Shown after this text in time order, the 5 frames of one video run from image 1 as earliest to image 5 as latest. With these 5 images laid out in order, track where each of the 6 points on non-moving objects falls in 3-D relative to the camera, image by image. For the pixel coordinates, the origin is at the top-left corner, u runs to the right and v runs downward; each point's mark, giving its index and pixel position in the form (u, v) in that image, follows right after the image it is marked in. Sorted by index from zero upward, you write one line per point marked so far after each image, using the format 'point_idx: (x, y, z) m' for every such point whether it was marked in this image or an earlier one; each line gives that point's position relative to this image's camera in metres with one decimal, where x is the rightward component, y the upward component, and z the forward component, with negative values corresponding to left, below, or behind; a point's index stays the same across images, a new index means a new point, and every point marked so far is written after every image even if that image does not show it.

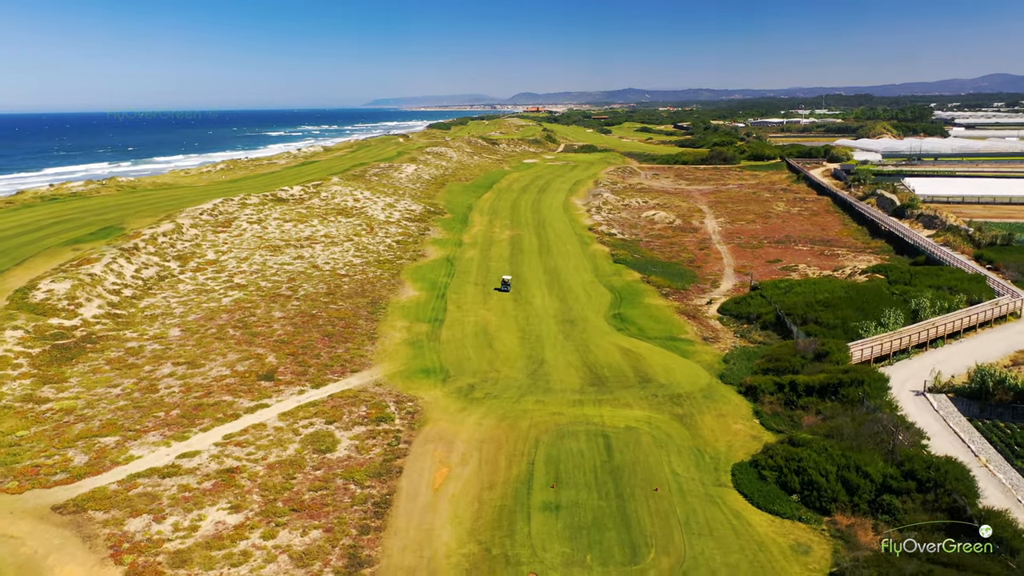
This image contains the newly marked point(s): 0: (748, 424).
0: (+8.5, -4.9, +19.8) m
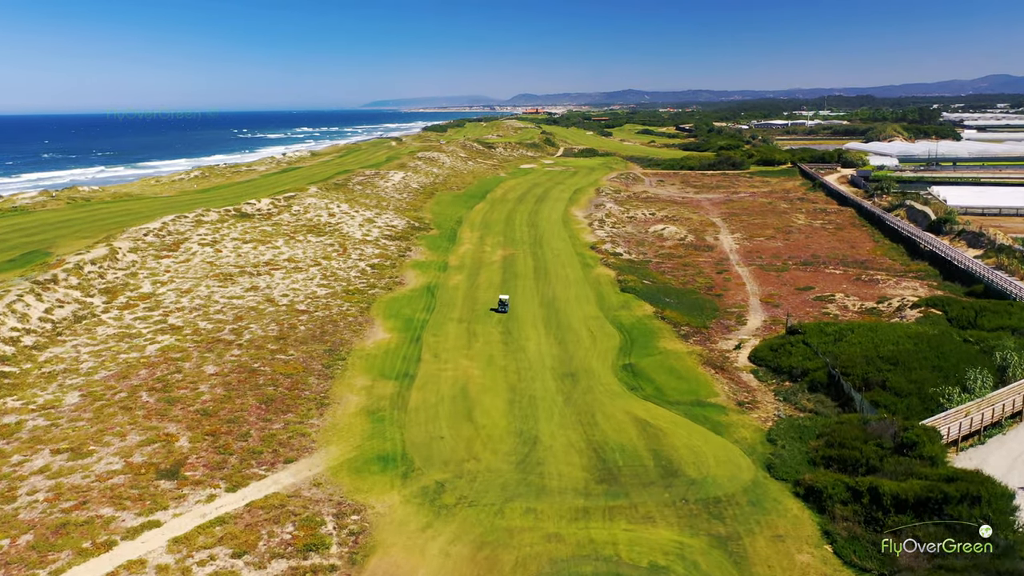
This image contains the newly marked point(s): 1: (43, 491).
0: (+8.0, -6.9, +14.3) m
1: (-13.7, -5.9, +16.2) m
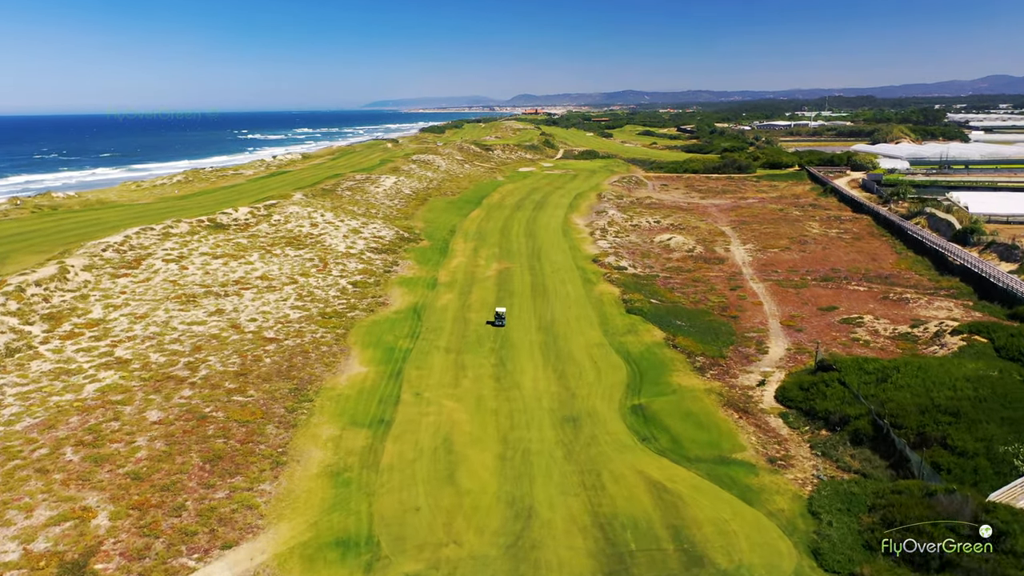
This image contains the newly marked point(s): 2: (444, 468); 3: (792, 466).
0: (+7.7, -8.2, +11.1) m
1: (-14.0, -7.1, +12.9) m
2: (-2.2, -5.9, +18.1) m
3: (+9.3, -5.9, +18.3) m
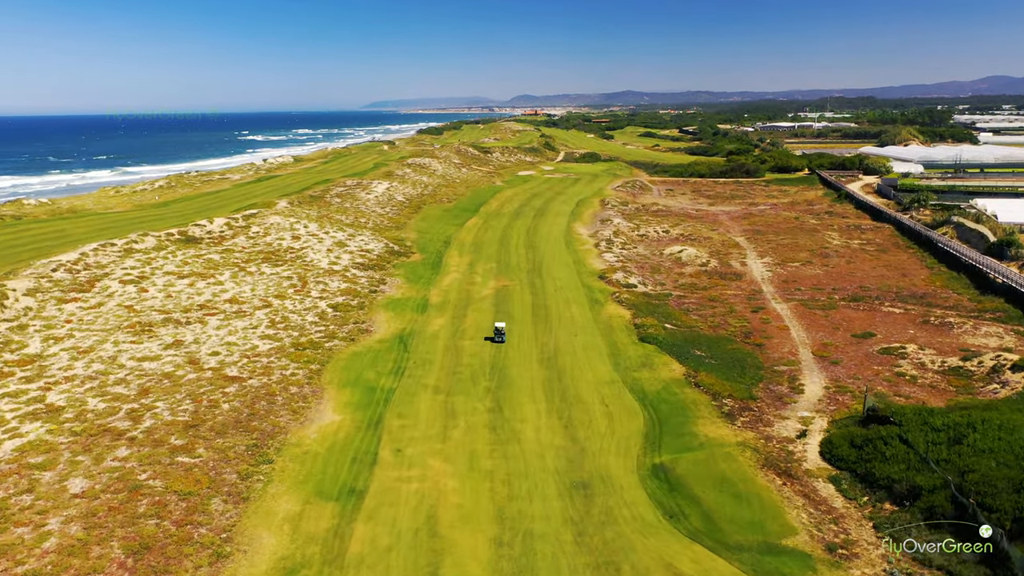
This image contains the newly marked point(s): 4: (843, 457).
0: (+7.6, -9.5, +7.6) m
1: (-14.1, -8.4, +9.4) m
2: (-2.3, -7.2, +14.6) m
3: (+9.3, -7.2, +14.8) m
4: (+11.2, -5.7, +18.8) m
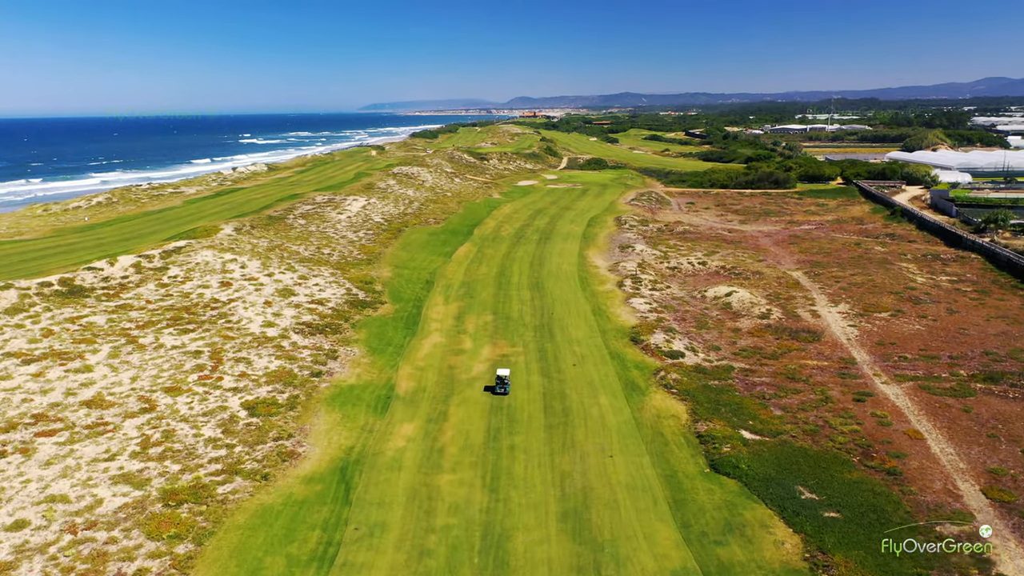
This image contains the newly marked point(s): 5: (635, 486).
0: (+7.8, -12.8, -2.5) m
1: (-13.9, -11.8, -0.8) m
2: (-2.1, -10.6, +4.5) m
3: (+9.4, -10.6, +4.8) m
4: (+11.4, -9.0, +8.7) m
5: (+4.0, -6.4, +18.0) m
